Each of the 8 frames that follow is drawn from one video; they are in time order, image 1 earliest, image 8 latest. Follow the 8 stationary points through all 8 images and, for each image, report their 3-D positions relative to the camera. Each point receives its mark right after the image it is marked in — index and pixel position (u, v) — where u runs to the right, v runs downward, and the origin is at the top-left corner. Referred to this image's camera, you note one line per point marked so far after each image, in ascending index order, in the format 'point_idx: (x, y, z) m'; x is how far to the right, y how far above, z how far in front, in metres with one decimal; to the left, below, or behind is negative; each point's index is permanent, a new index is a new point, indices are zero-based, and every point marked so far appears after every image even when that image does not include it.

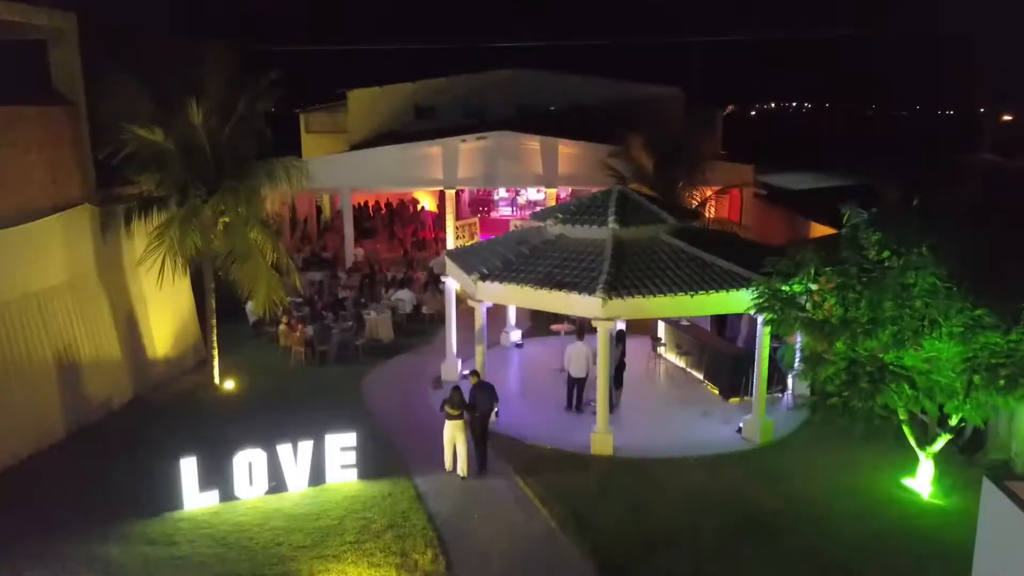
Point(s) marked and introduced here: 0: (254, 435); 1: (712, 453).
0: (-3.8, -2.2, +10.5) m
1: (+2.9, -2.4, +10.1) m
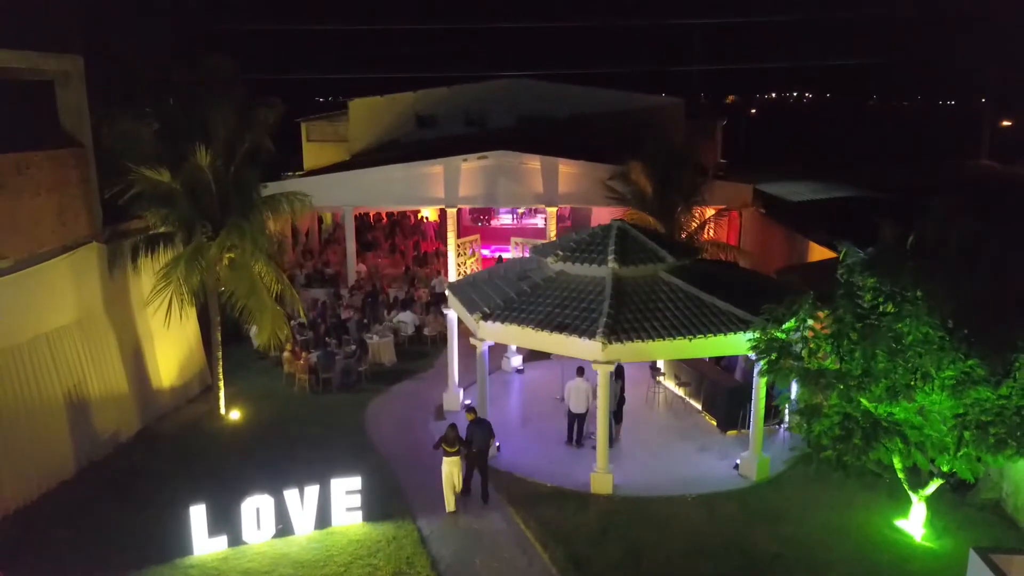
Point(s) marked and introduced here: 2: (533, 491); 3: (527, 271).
0: (-3.8, -2.8, +10.7) m
1: (+2.9, -3.0, +10.3) m
2: (+0.3, -3.0, +10.3) m
3: (+0.3, +0.3, +12.1) m
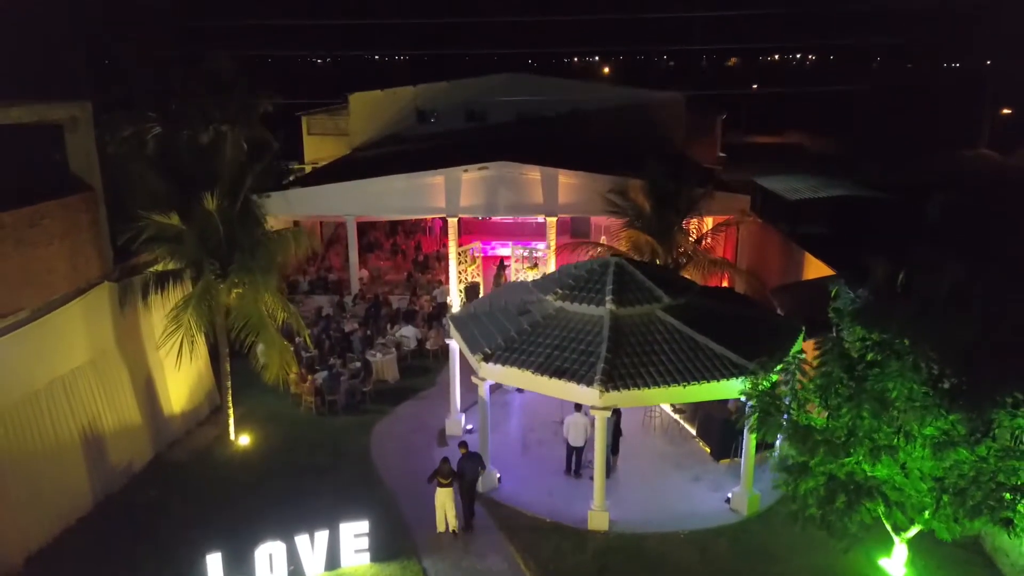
0: (-3.8, -3.5, +11.2) m
1: (+2.9, -3.6, +10.8) m
2: (+0.3, -3.7, +10.8) m
3: (+0.3, -0.3, +12.4) m
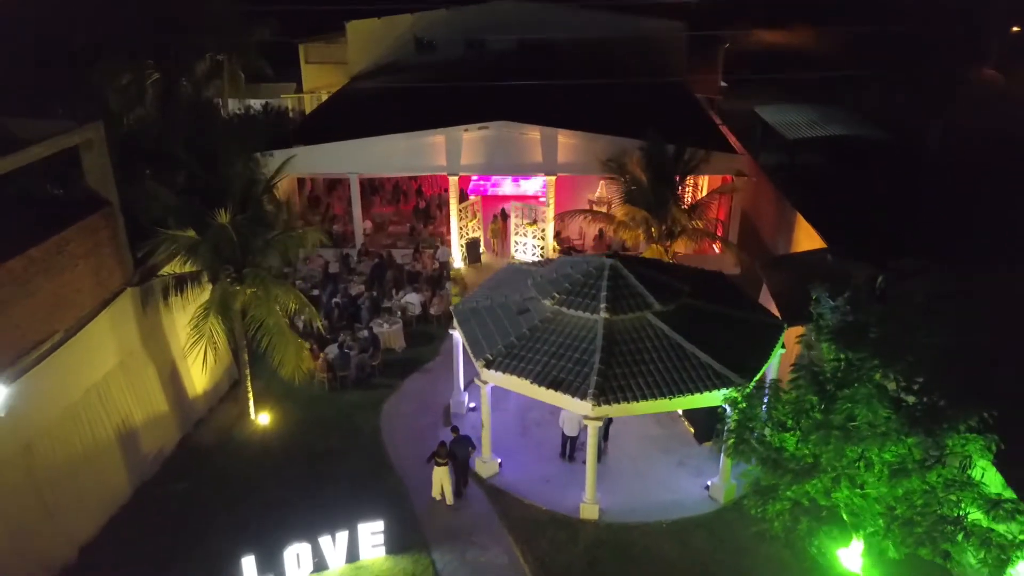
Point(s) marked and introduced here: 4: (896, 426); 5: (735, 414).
0: (-3.8, -3.6, +12.4) m
1: (+2.9, -3.9, +12.0) m
2: (+0.3, -3.9, +12.0) m
3: (+0.3, -0.3, +13.1) m
4: (+5.2, -1.8, +9.5) m
5: (+3.6, -2.3, +11.3) m
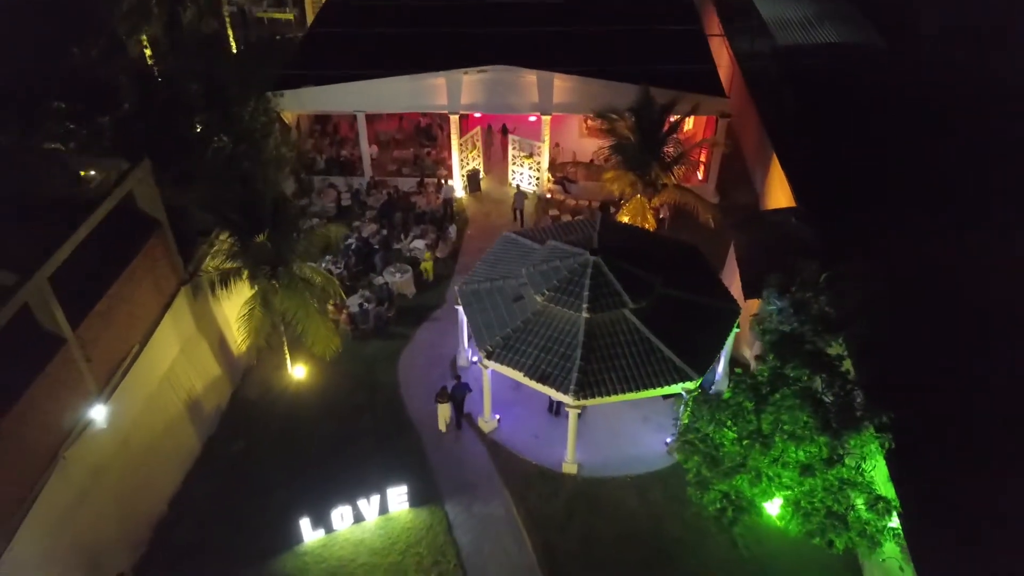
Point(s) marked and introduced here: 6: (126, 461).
0: (-3.9, -3.5, +15.3) m
1: (+2.8, -3.9, +15.0) m
2: (+0.2, -3.9, +15.0) m
3: (+0.2, -0.2, +15.2) m
4: (+5.1, -2.5, +12.0) m
5: (+3.5, -2.5, +13.9) m
6: (-7.0, -3.2, +12.8) m
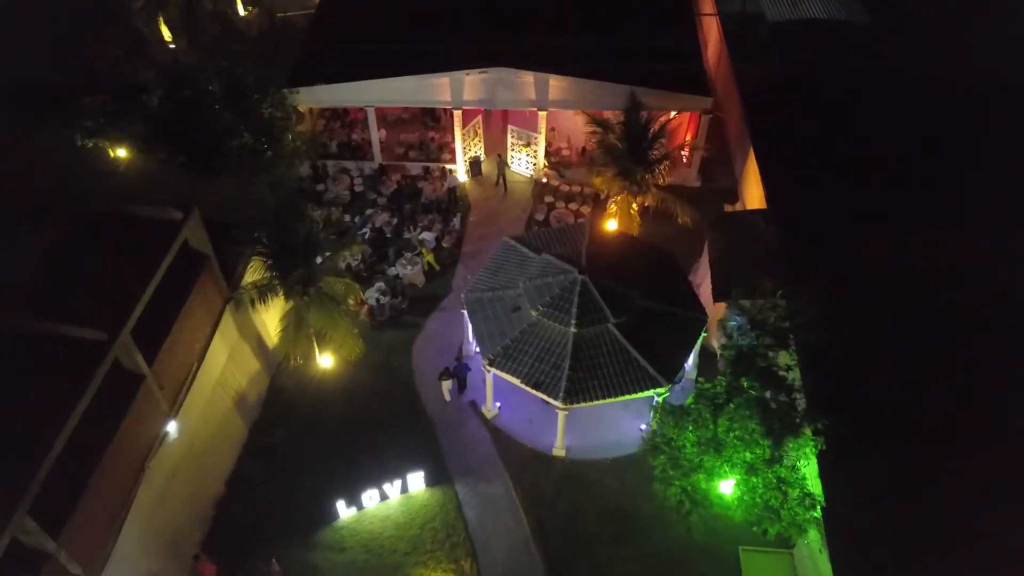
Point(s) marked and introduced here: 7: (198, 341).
0: (-3.9, -3.8, +18.1) m
1: (+2.8, -4.2, +17.8) m
2: (+0.2, -4.2, +17.8) m
3: (+0.2, -0.5, +17.5) m
4: (+5.1, -3.2, +14.7) m
5: (+3.4, -3.0, +16.5) m
6: (-7.1, -3.8, +15.6) m
7: (-7.0, -1.2, +15.7) m
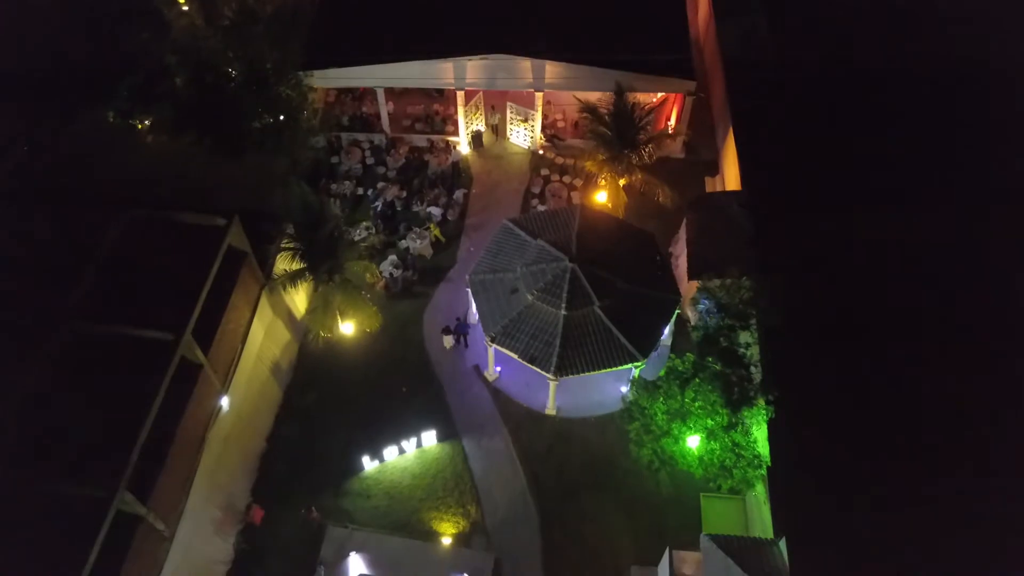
0: (-4.0, -3.3, +21.0) m
1: (+2.7, -3.7, +20.7) m
2: (+0.2, -3.7, +20.7) m
3: (+0.1, -0.1, +20.0) m
4: (+5.0, -3.1, +17.5) m
5: (+3.4, -2.7, +19.3) m
6: (-7.1, -3.6, +18.5) m
7: (-7.1, -1.0, +18.3) m
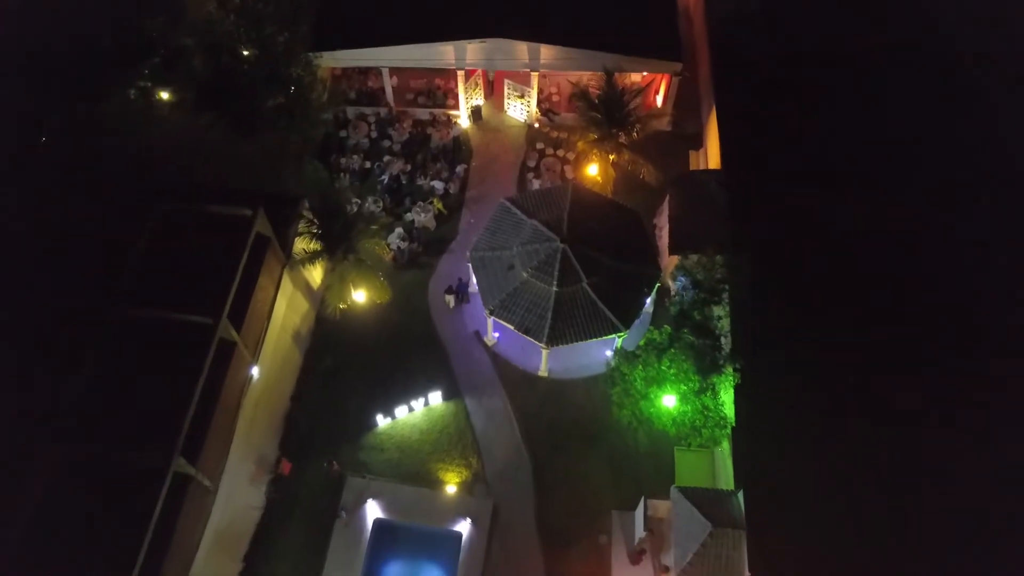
0: (-4.1, -2.5, +23.4) m
1: (+2.6, -2.9, +23.1) m
2: (+0.1, -2.9, +23.2) m
3: (0.0, +0.7, +22.1) m
4: (+4.9, -2.6, +19.8) m
5: (+3.3, -2.0, +21.6) m
6: (-7.2, -3.0, +21.0) m
7: (-7.2, -0.5, +20.5) m
